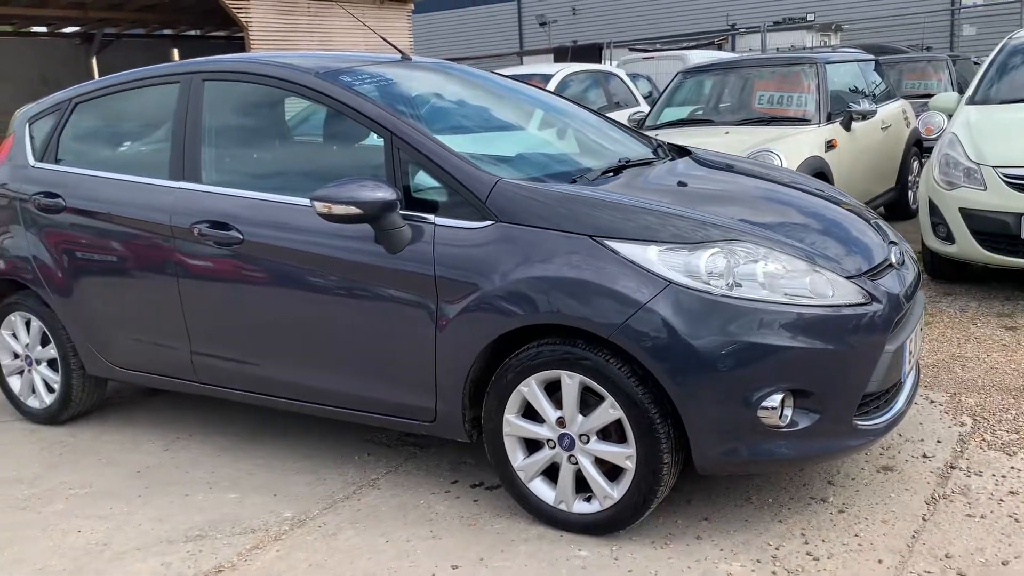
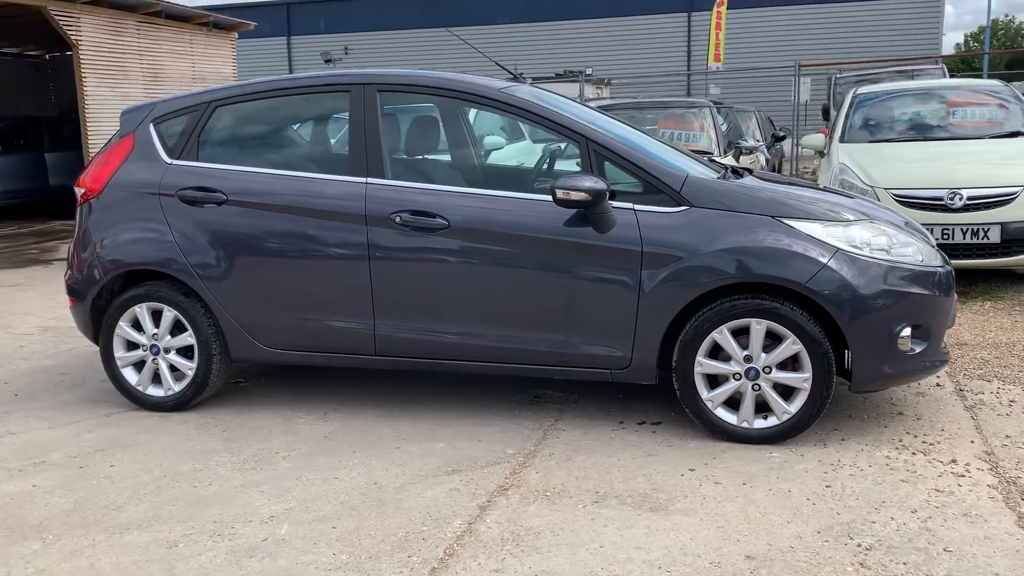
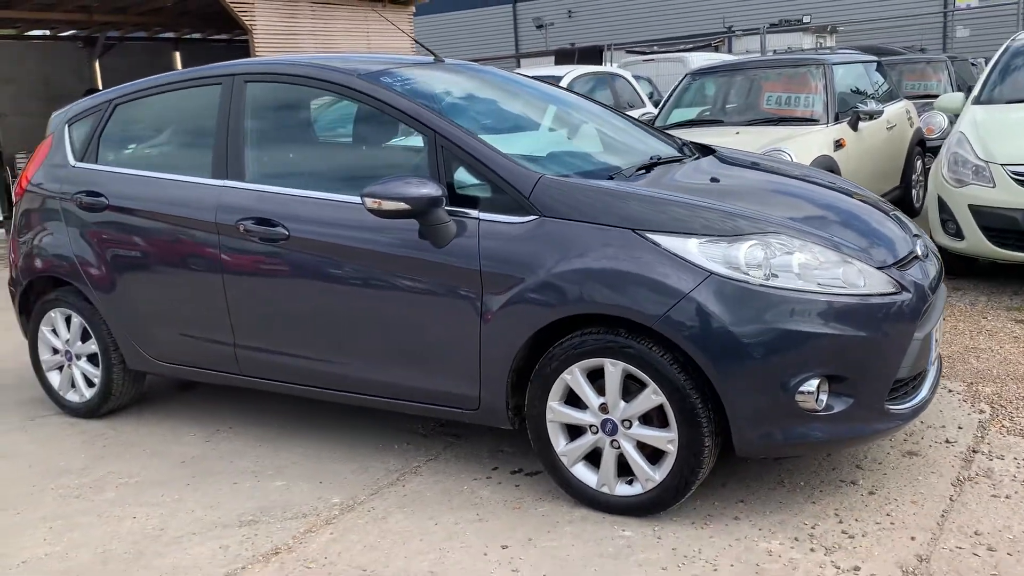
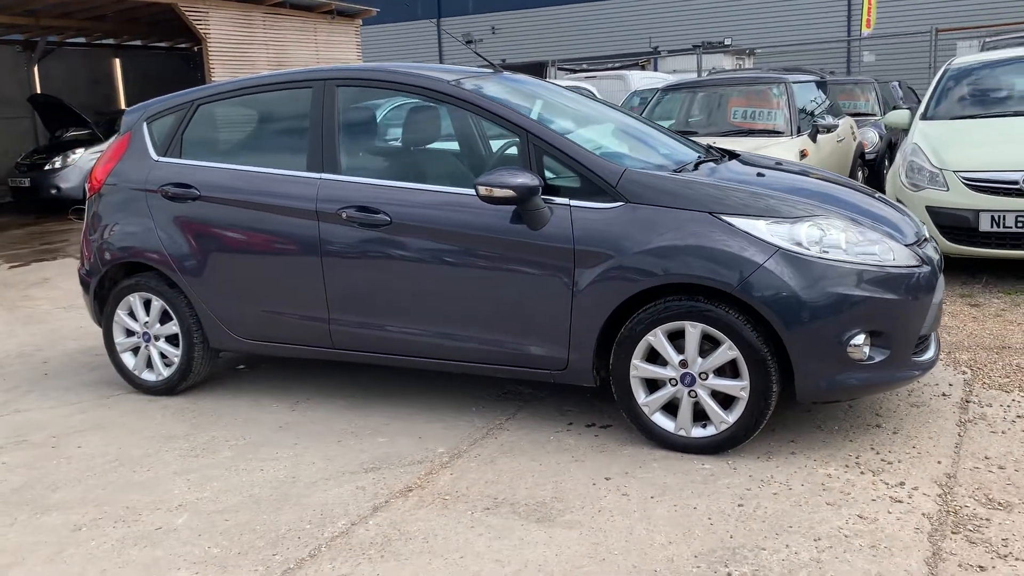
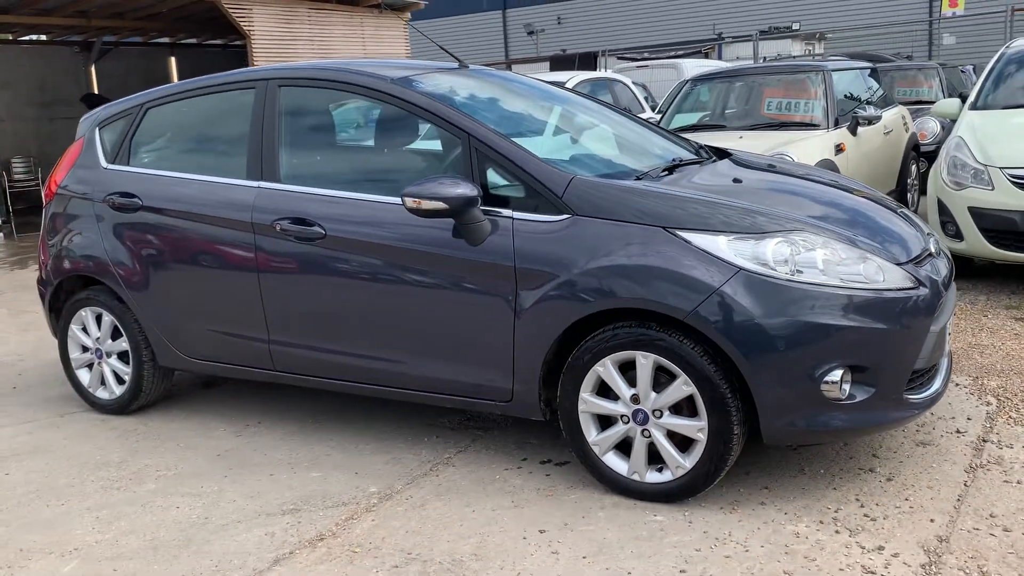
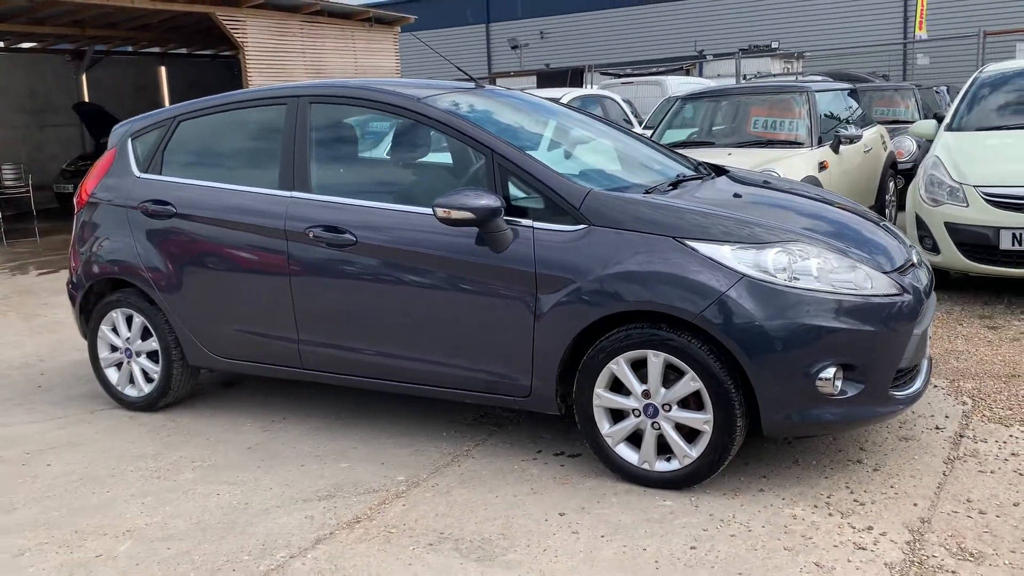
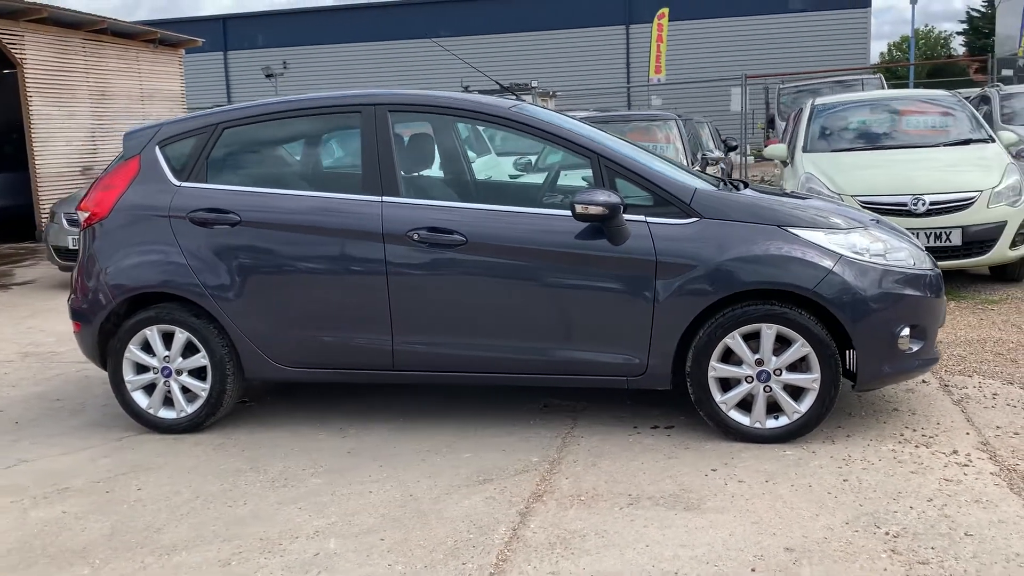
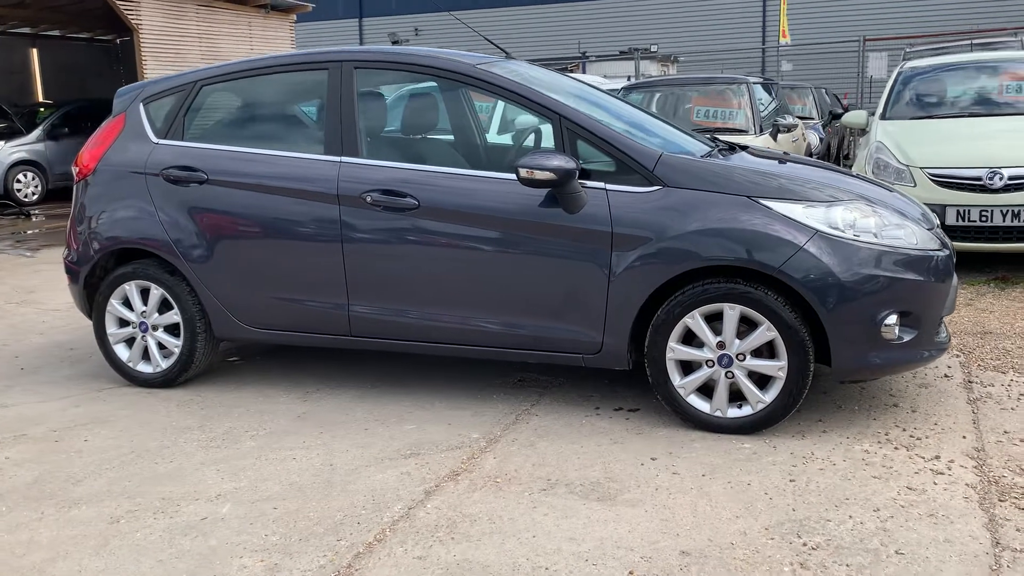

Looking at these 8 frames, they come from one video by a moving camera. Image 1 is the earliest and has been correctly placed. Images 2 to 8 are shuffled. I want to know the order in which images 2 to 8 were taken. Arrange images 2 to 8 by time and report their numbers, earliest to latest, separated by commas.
3, 5, 6, 4, 8, 2, 7
